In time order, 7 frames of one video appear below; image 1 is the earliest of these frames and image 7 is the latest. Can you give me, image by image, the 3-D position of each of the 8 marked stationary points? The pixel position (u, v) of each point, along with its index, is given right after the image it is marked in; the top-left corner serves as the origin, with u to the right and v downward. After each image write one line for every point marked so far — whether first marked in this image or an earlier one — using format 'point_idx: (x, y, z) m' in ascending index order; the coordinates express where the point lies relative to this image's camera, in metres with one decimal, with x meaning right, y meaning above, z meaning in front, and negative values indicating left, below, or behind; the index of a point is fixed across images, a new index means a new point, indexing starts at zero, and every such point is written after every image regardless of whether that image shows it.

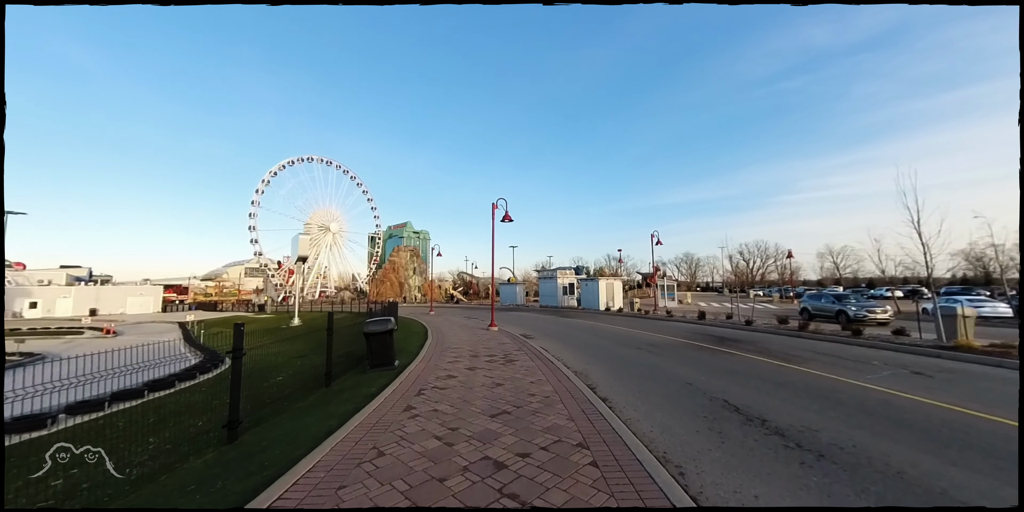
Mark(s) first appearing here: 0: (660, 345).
0: (+5.2, -3.1, +12.4) m
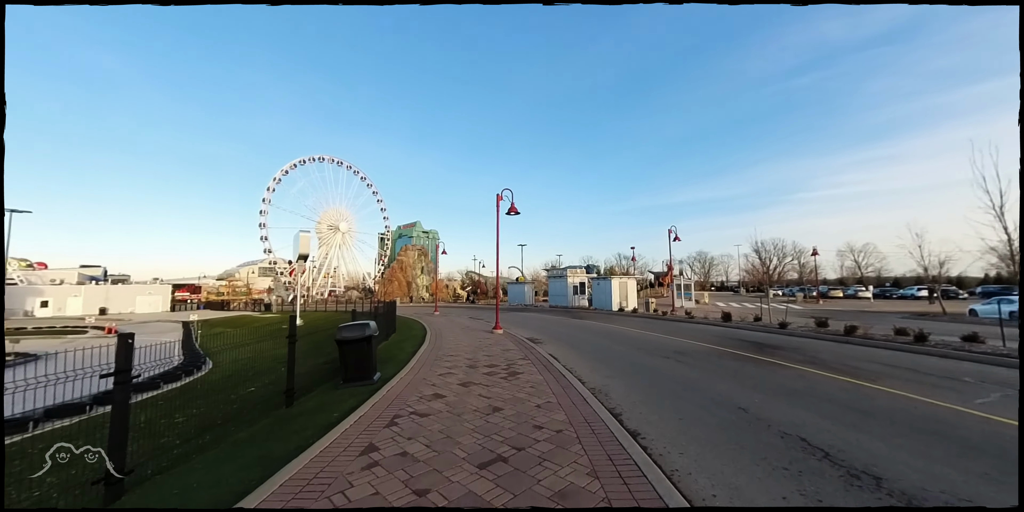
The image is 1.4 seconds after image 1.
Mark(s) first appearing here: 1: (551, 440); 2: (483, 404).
0: (+5.4, -2.9, +10.6) m
1: (+0.5, -2.3, +4.4) m
2: (-0.5, -2.5, +5.8) m
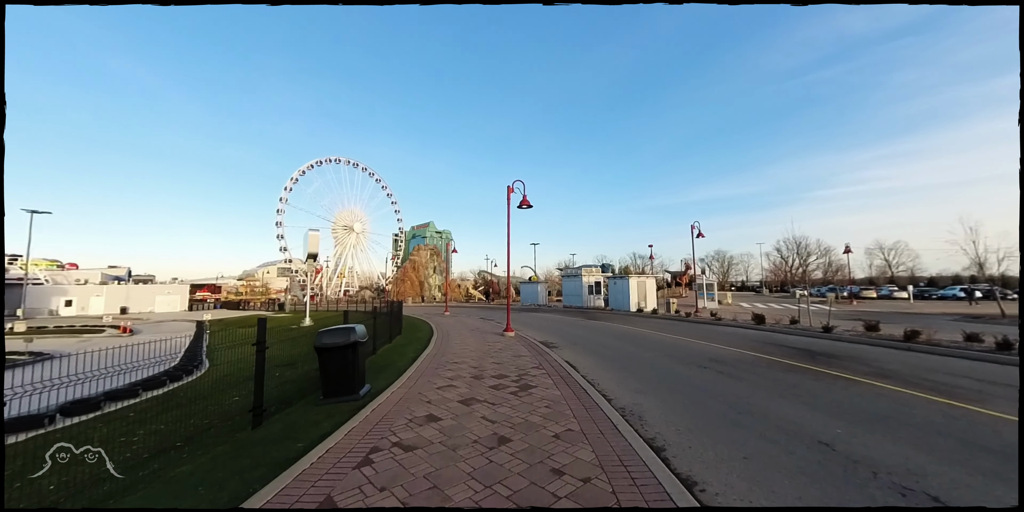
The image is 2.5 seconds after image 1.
0: (+5.7, -2.8, +9.2) m
1: (+0.6, -2.2, +3.1) m
2: (-0.3, -2.3, +4.6) m
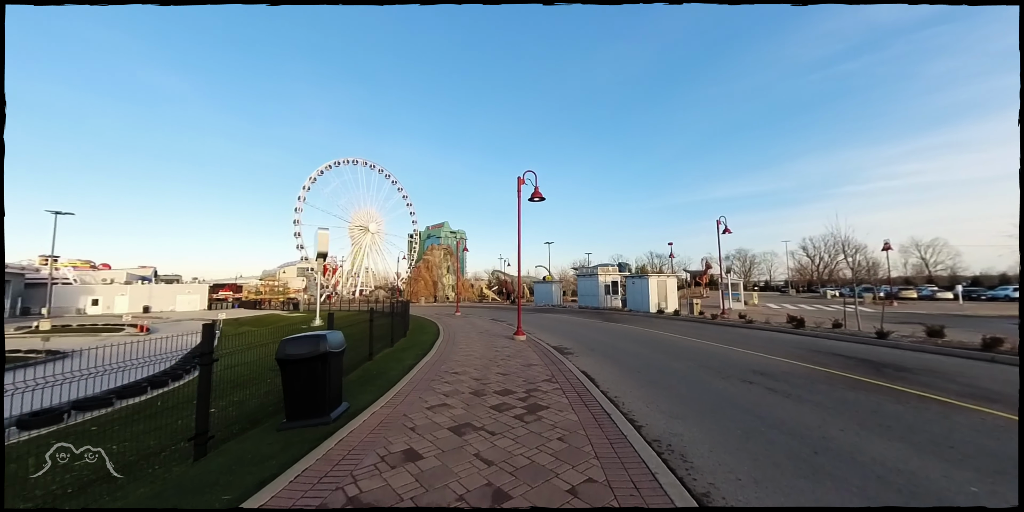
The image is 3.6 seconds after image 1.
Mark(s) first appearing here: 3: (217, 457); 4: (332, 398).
0: (+5.9, -2.6, +7.8) m
1: (+0.5, -2.0, +1.9) m
2: (-0.3, -2.2, +3.4) m
3: (-3.7, -2.5, +4.3) m
4: (-2.7, -2.2, +5.3) m
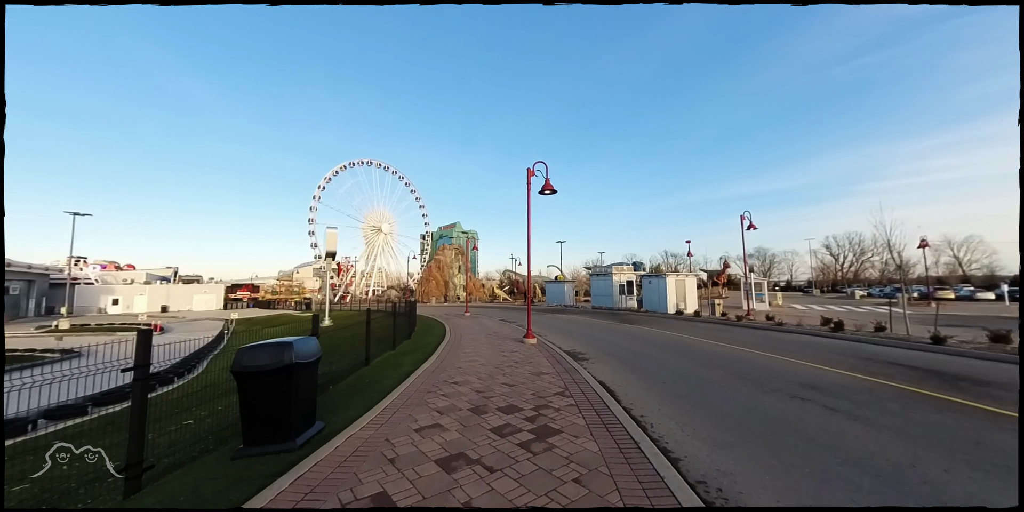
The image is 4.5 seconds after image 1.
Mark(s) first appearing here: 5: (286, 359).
0: (+6.0, -2.5, +6.6) m
1: (+0.5, -1.9, +0.9) m
2: (-0.3, -2.1, +2.5) m
3: (-3.6, -2.4, +3.5) m
4: (-2.7, -2.1, +4.4) m
5: (-2.8, -1.3, +4.2) m
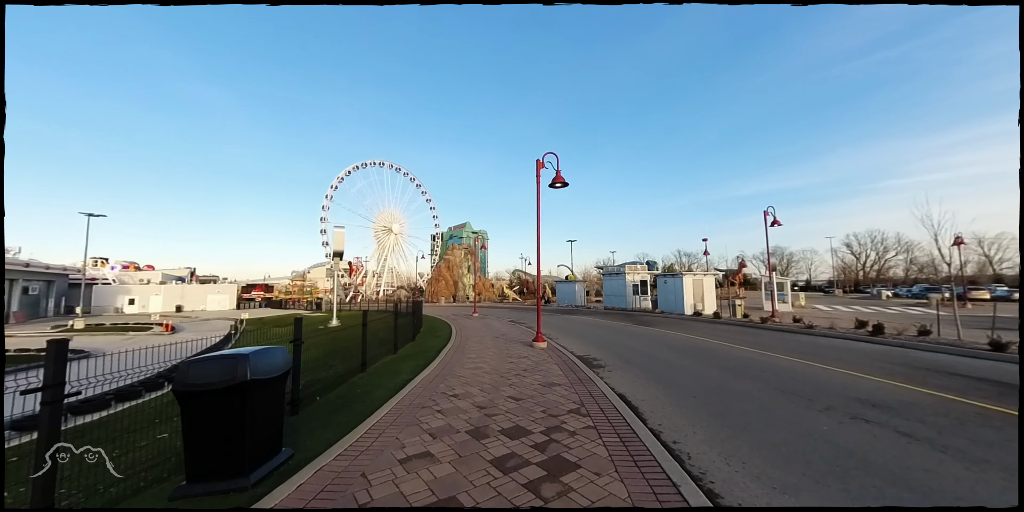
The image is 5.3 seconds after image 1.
0: (+6.2, -2.4, +5.6) m
1: (+0.4, -1.8, +0.1) m
2: (-0.4, -2.0, +1.6) m
3: (-3.6, -2.3, +2.7) m
4: (-2.6, -2.0, +3.7) m
5: (-2.7, -1.2, +3.4) m
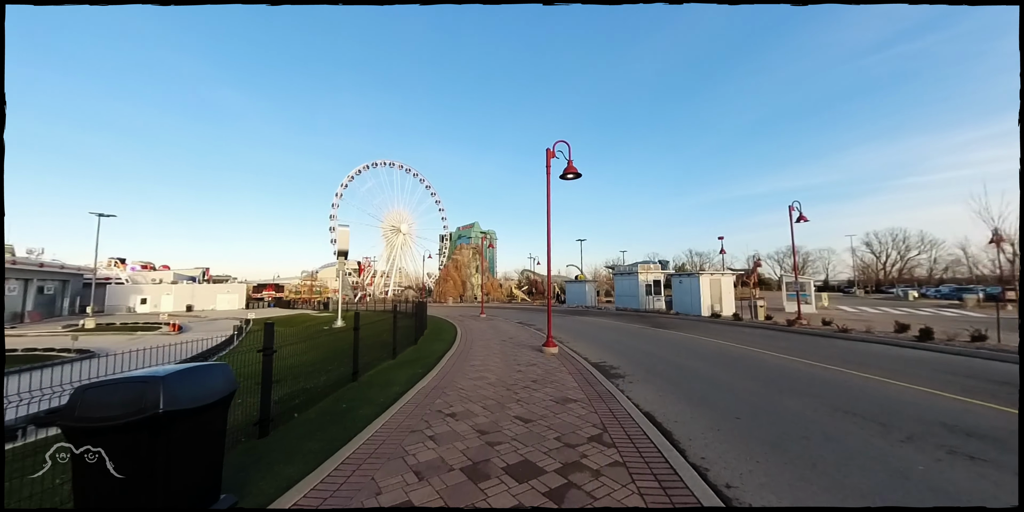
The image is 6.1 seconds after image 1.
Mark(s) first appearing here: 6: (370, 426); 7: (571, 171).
0: (+6.3, -2.3, +4.5) m
1: (+0.4, -1.8, -0.9) m
2: (-0.4, -1.9, +0.7) m
3: (-3.6, -2.2, +1.8) m
4: (-2.6, -1.9, +2.8) m
5: (-2.7, -1.1, +2.5) m
6: (-2.1, -2.4, +4.8) m
7: (+1.9, +2.8, +11.4) m
